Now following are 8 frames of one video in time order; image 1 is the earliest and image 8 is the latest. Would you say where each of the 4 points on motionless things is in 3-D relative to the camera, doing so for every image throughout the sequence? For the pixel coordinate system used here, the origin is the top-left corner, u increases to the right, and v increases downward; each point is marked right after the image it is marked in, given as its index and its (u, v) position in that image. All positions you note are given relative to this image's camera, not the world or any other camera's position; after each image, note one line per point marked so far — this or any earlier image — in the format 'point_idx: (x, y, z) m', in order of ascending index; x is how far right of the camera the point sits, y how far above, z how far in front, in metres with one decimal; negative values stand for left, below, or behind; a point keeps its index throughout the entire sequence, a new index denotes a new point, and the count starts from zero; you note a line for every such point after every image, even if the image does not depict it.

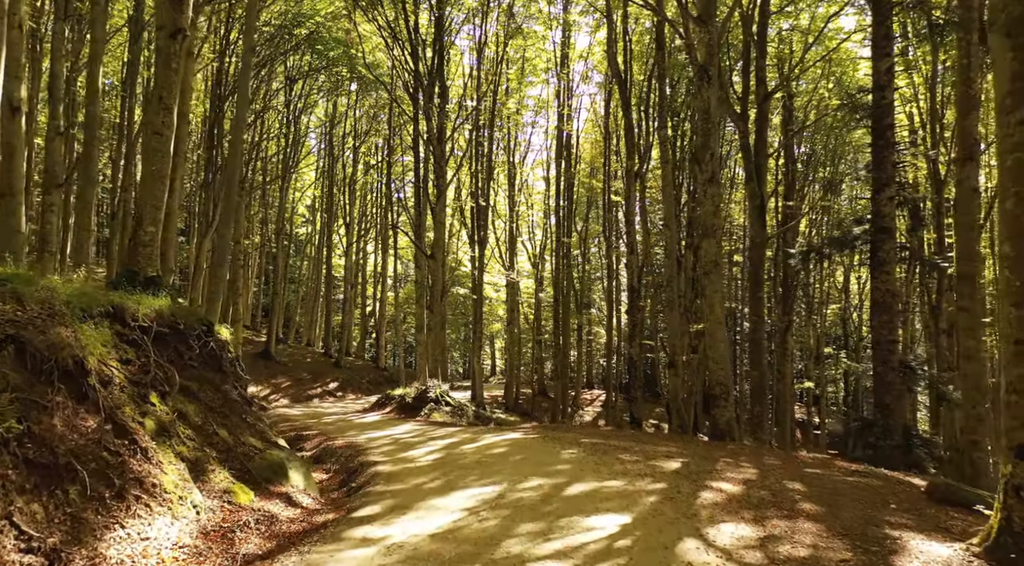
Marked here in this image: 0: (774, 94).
0: (+5.1, +3.7, +15.2) m
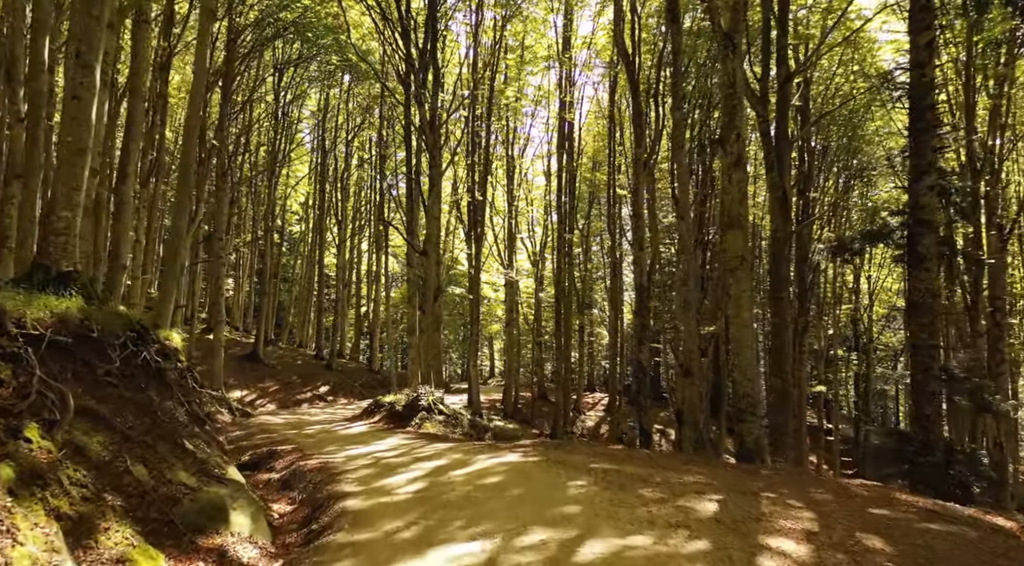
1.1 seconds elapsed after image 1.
0: (+5.1, +3.7, +13.9) m
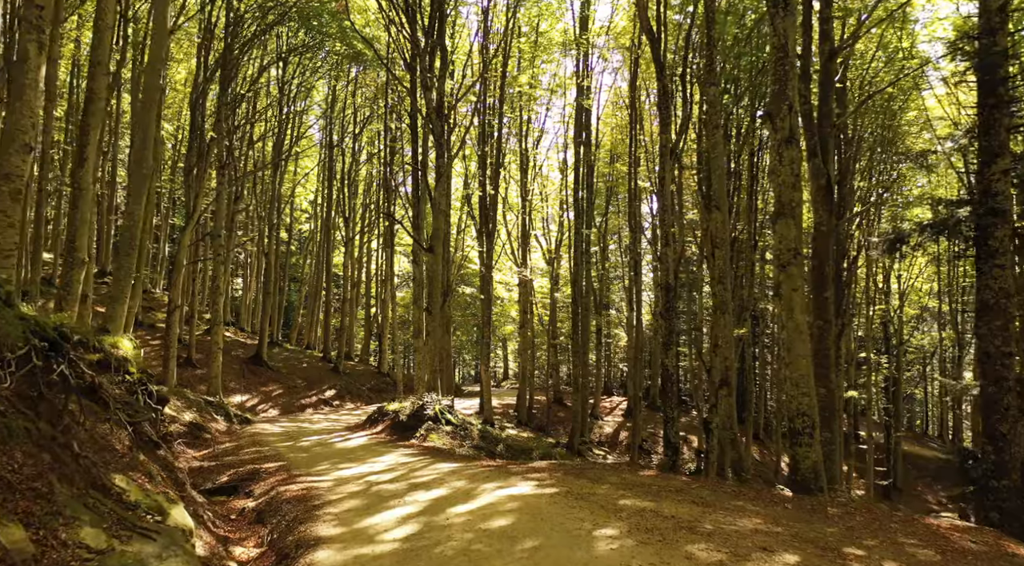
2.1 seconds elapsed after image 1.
0: (+5.3, +3.7, +12.5) m
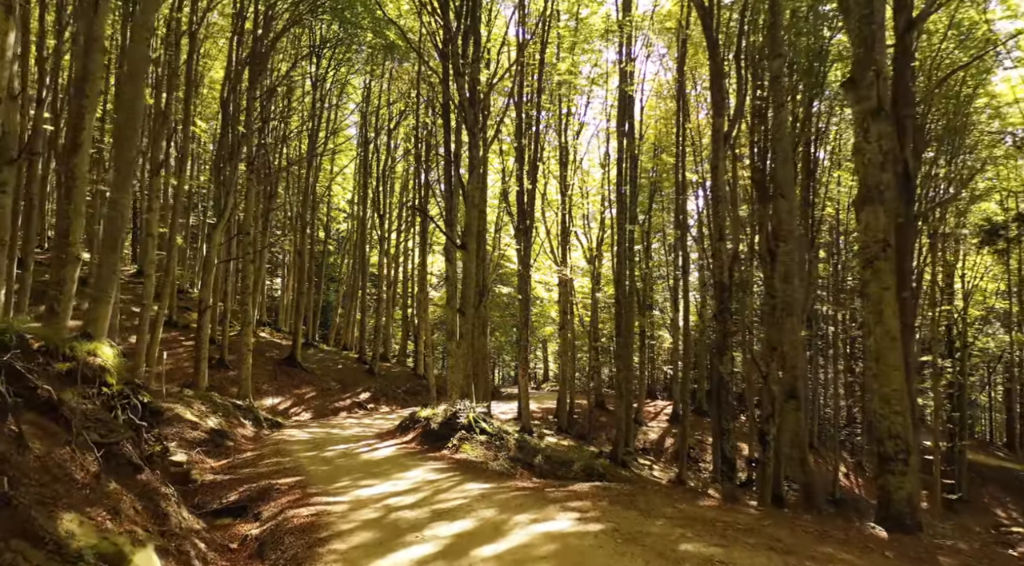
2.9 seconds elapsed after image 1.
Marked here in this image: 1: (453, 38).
0: (+5.9, +3.8, +11.1) m
1: (-1.2, +5.2, +16.4) m
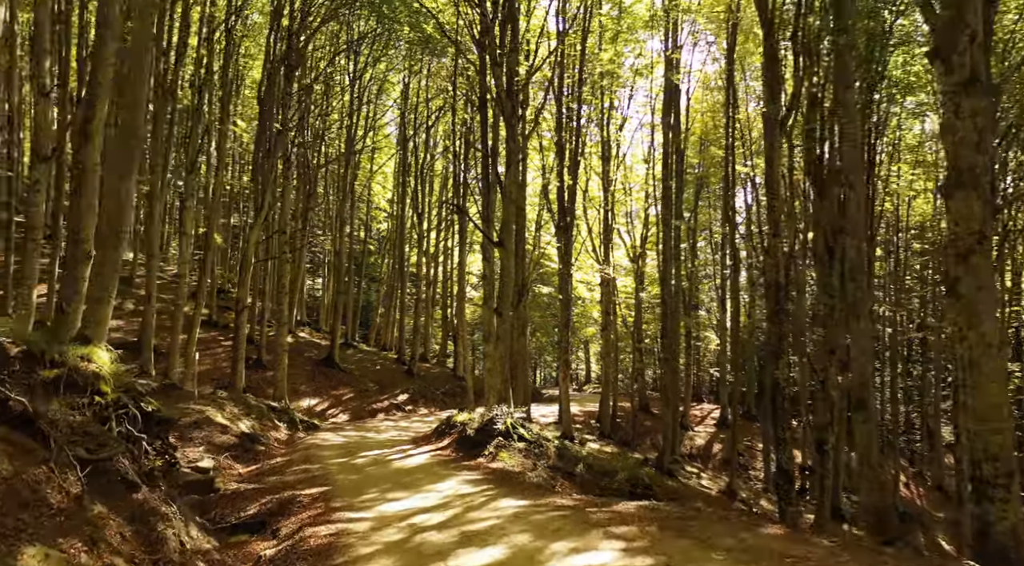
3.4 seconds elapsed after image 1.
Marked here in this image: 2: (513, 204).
0: (+6.4, +3.8, +10.1) m
1: (-0.4, +5.2, +15.7) m
2: (0.0, +1.5, +15.2) m
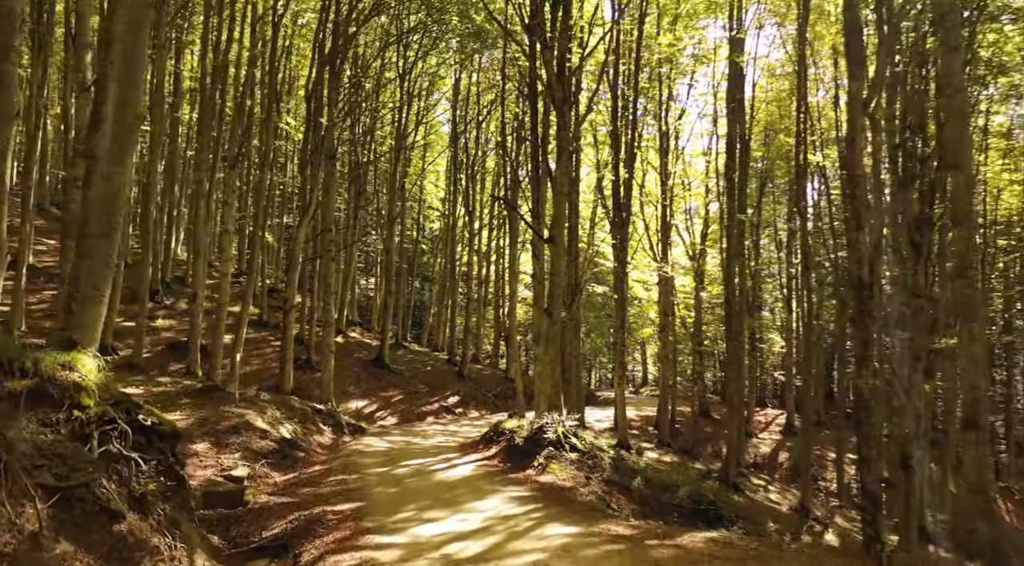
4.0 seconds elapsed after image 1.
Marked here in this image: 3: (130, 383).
0: (+7.0, +3.8, +8.7) m
1: (+0.5, +5.2, +14.8) m
2: (+1.0, +1.6, +14.3) m
3: (-8.2, -2.1, +16.7) m
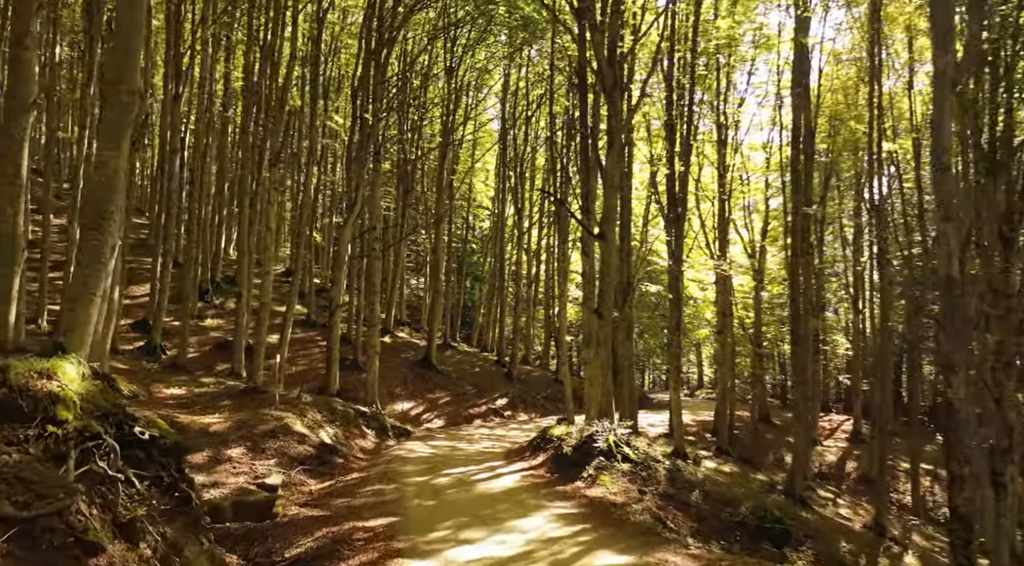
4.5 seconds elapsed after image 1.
0: (+7.4, +3.8, +7.5) m
1: (+1.4, +5.2, +14.0) m
2: (+1.8, +1.6, +13.4) m
3: (-7.2, -2.1, +16.4) m
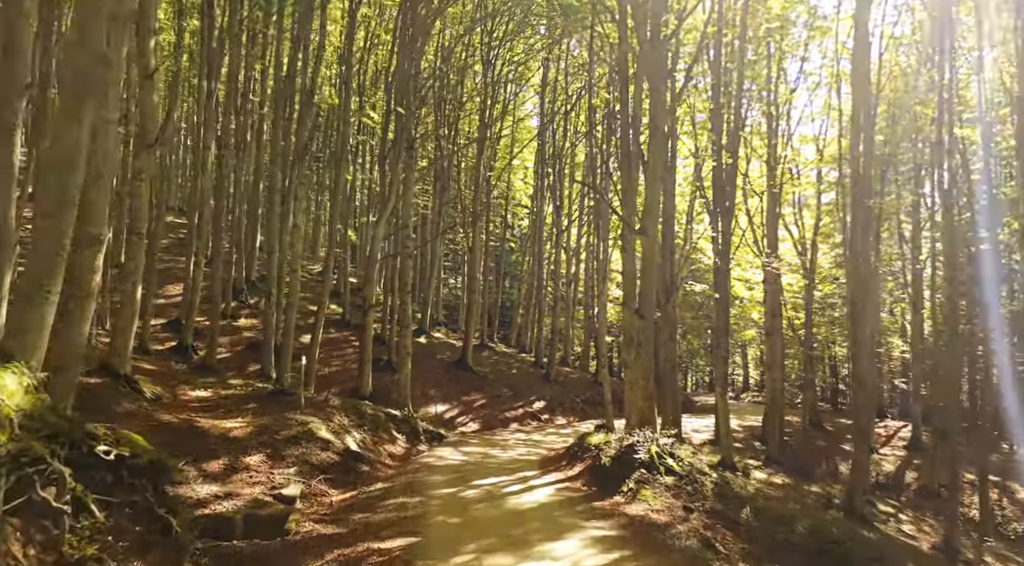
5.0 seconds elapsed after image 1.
0: (+7.7, +3.9, +6.3) m
1: (+2.0, +5.3, +13.1) m
2: (+2.4, +1.6, +12.5) m
3: (-6.4, -2.1, +16.0) m
